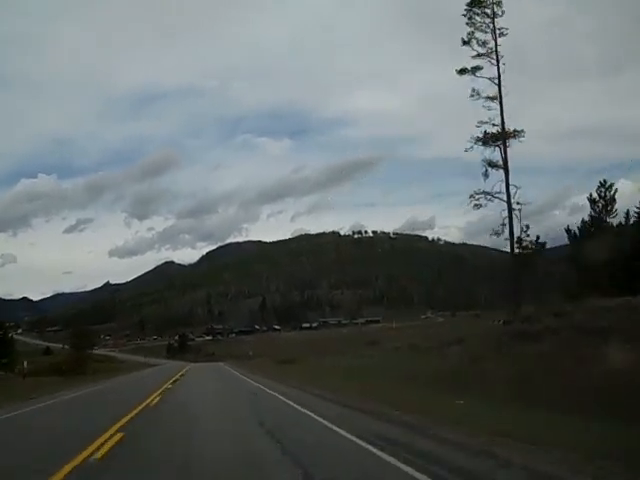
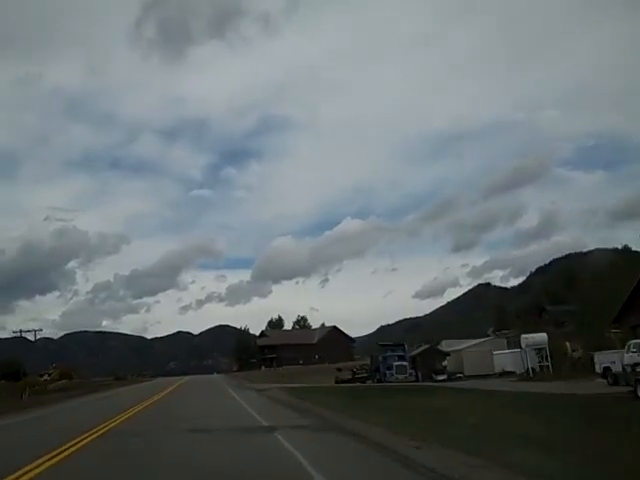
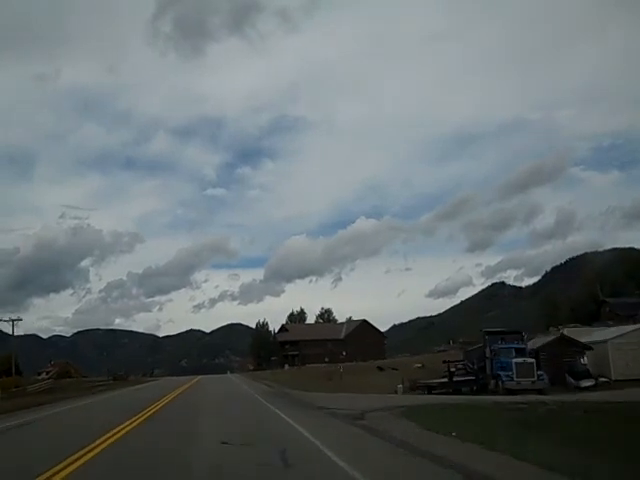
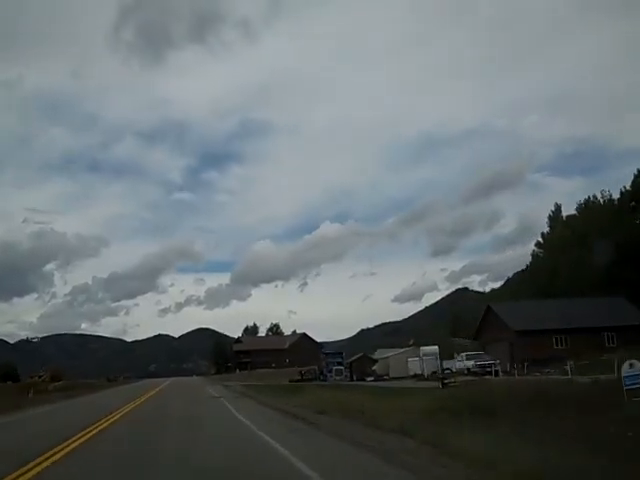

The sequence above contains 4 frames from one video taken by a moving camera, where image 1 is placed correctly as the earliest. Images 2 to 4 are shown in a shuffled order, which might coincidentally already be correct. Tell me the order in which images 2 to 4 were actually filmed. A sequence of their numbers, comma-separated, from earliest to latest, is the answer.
4, 2, 3
